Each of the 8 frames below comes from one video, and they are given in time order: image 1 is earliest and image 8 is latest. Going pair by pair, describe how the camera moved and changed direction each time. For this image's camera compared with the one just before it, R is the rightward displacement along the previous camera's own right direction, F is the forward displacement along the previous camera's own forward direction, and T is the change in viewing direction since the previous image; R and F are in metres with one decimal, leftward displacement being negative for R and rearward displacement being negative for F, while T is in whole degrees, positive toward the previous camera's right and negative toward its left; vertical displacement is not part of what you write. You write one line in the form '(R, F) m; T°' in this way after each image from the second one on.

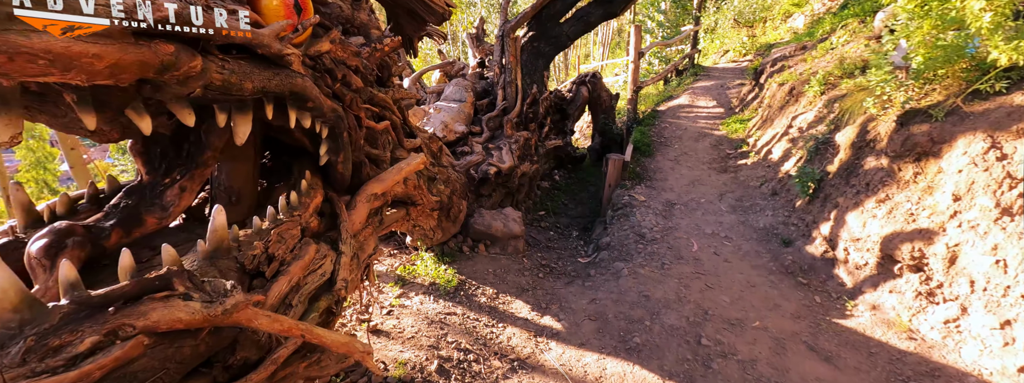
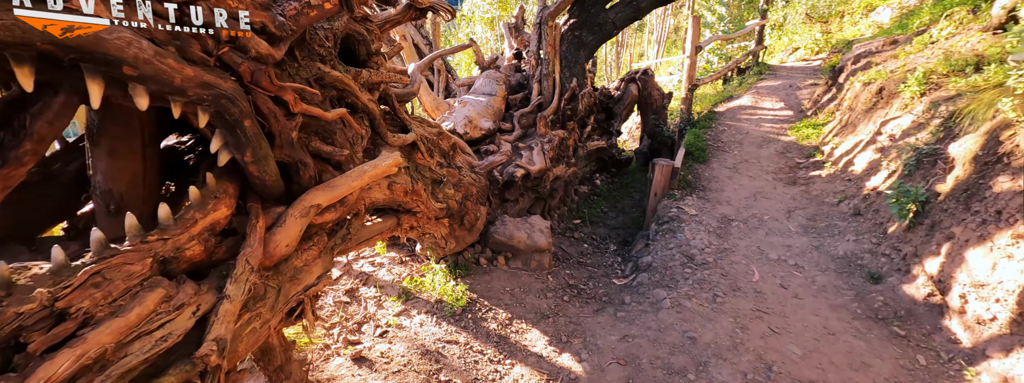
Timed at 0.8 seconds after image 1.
(+0.2, +0.6) m; -6°
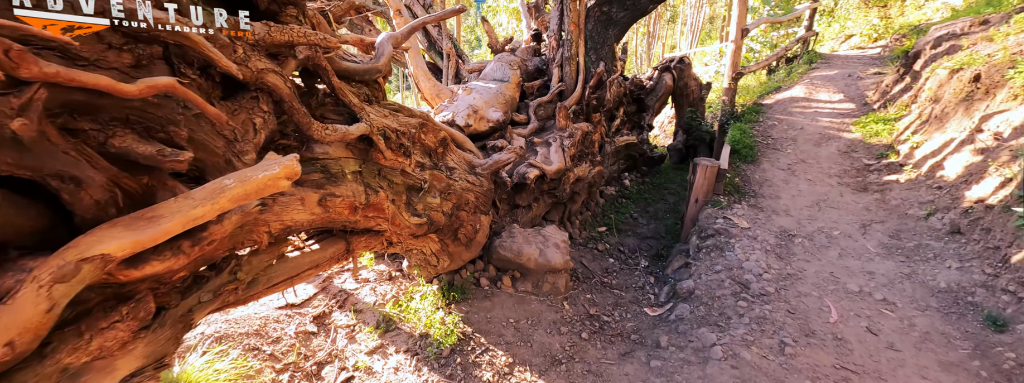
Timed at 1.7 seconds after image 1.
(+0.1, +0.7) m; -3°
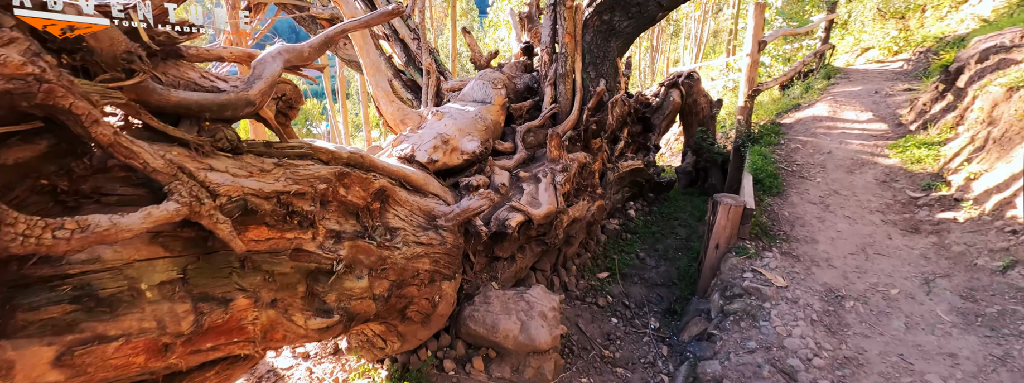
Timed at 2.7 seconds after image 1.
(+0.2, +0.7) m; -1°
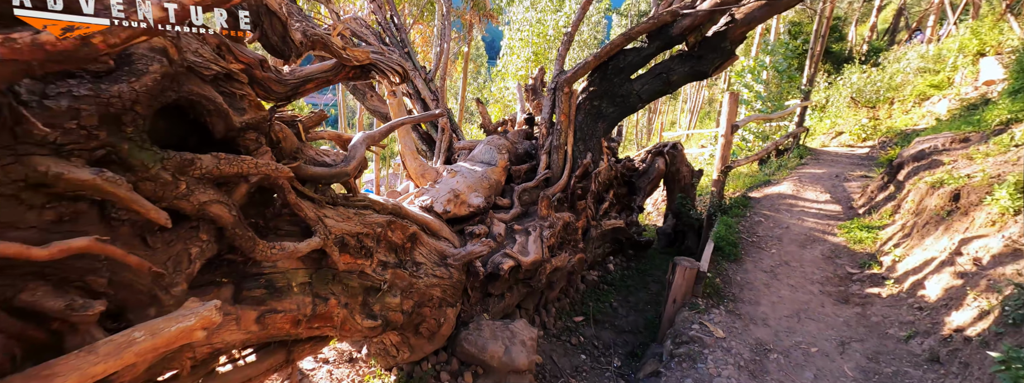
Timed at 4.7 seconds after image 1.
(0.0, -0.8) m; 0°
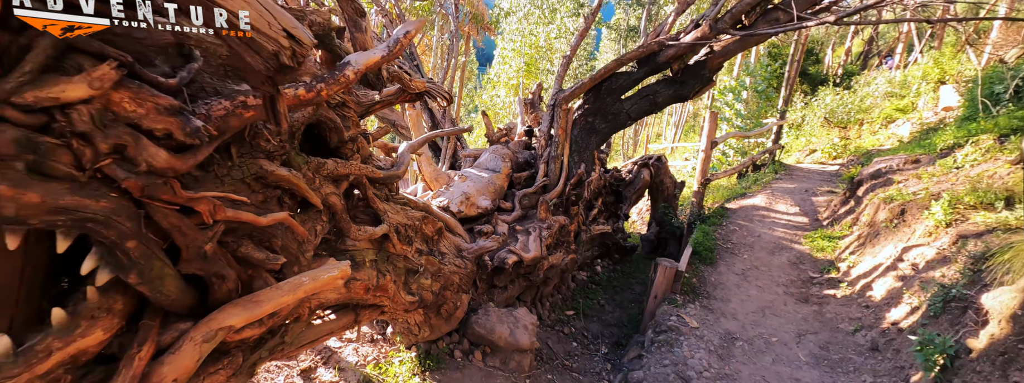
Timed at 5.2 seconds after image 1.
(-0.2, -0.5) m; +2°
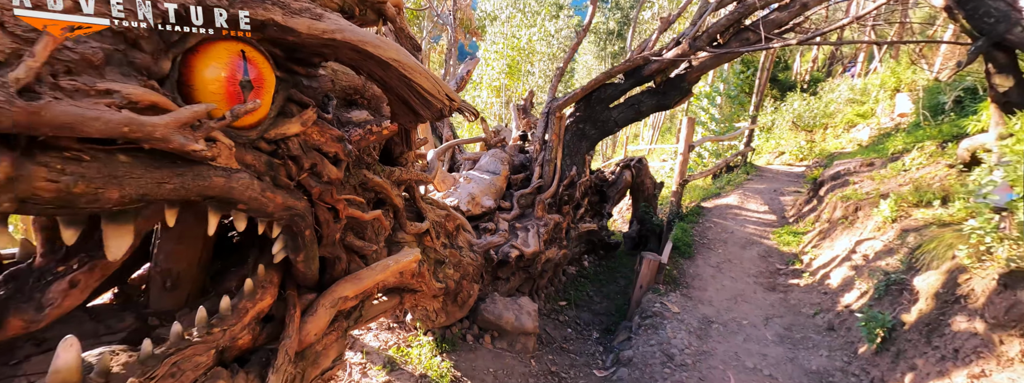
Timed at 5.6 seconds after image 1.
(-0.3, -0.5) m; +3°
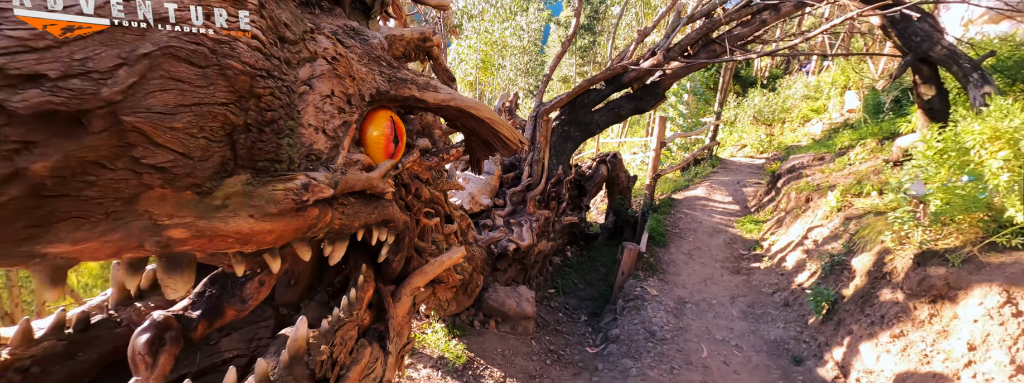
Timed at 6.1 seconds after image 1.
(-0.3, -0.5) m; +4°
